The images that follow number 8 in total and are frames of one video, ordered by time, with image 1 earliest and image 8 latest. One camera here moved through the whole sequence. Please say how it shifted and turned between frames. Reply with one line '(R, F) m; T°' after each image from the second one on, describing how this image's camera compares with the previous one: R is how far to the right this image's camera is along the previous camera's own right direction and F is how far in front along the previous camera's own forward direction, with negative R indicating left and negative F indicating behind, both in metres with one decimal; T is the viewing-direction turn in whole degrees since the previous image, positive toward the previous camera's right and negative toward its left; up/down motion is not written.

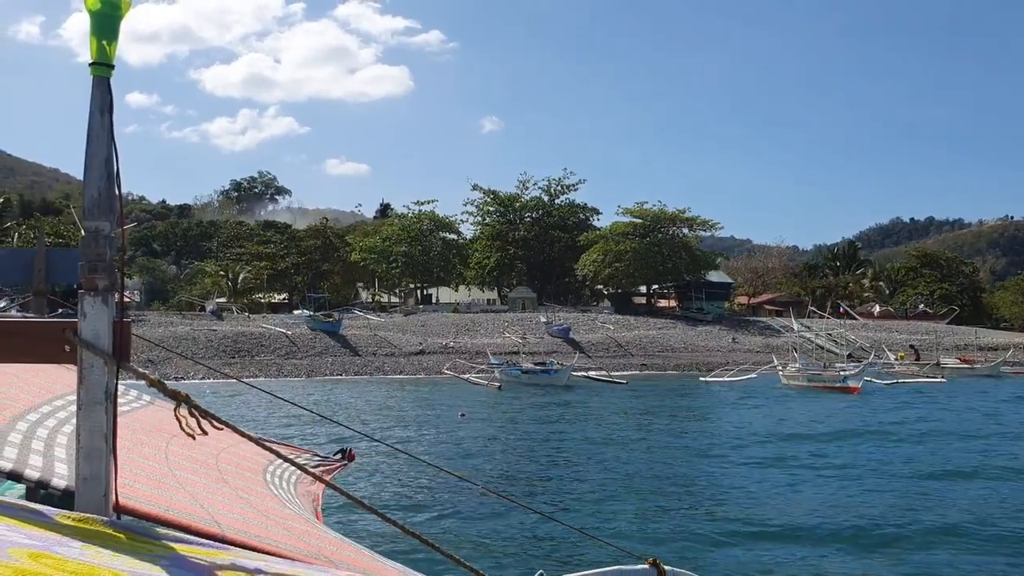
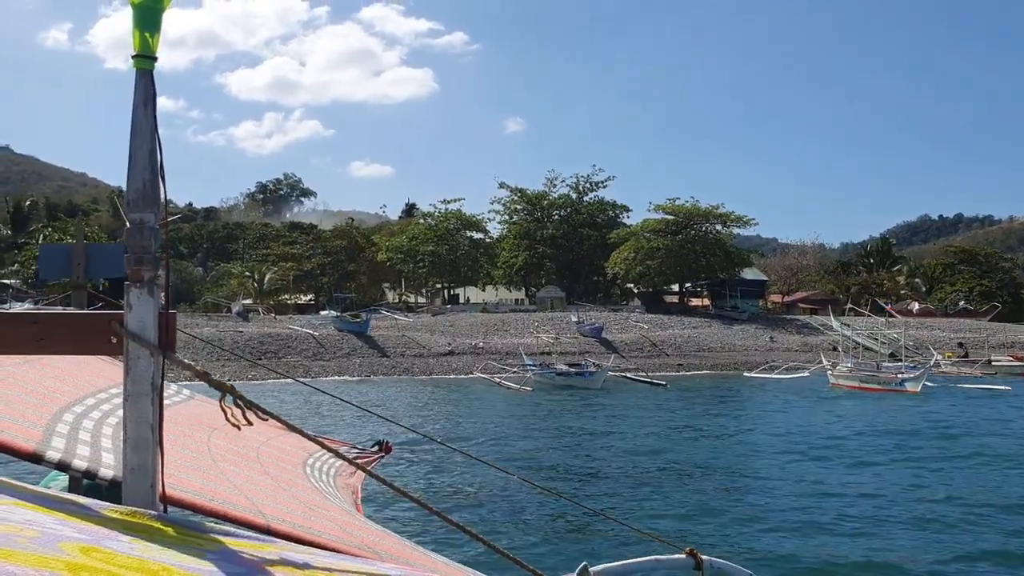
(-0.3, +1.0) m; -2°
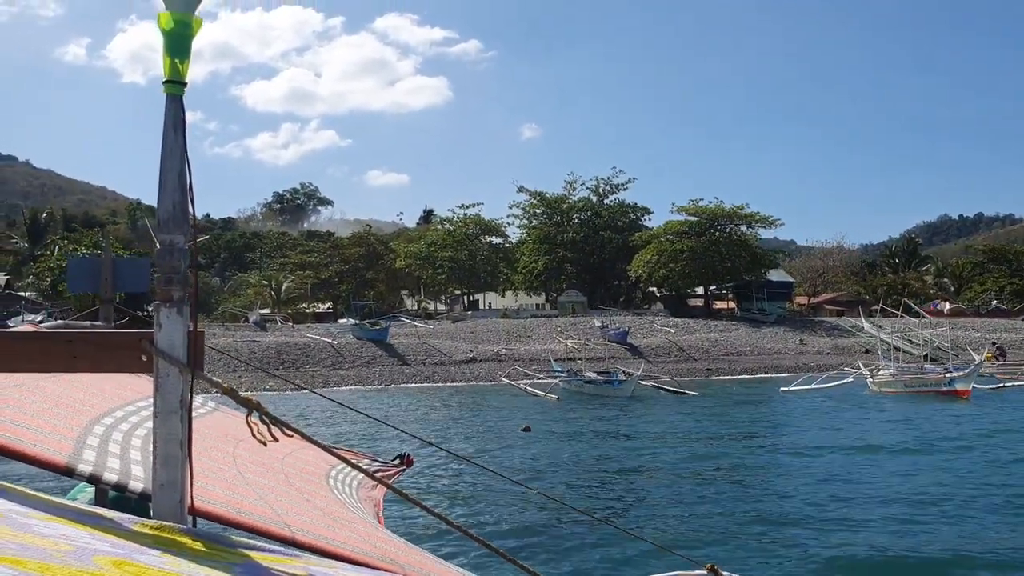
(-0.2, +0.9) m; -1°
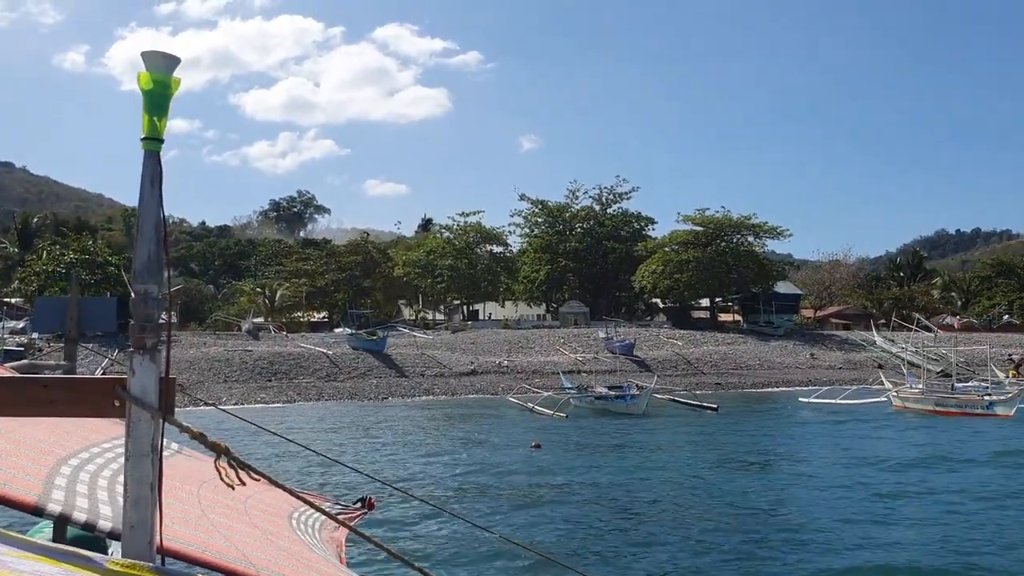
(-0.2, +1.3) m; 0°
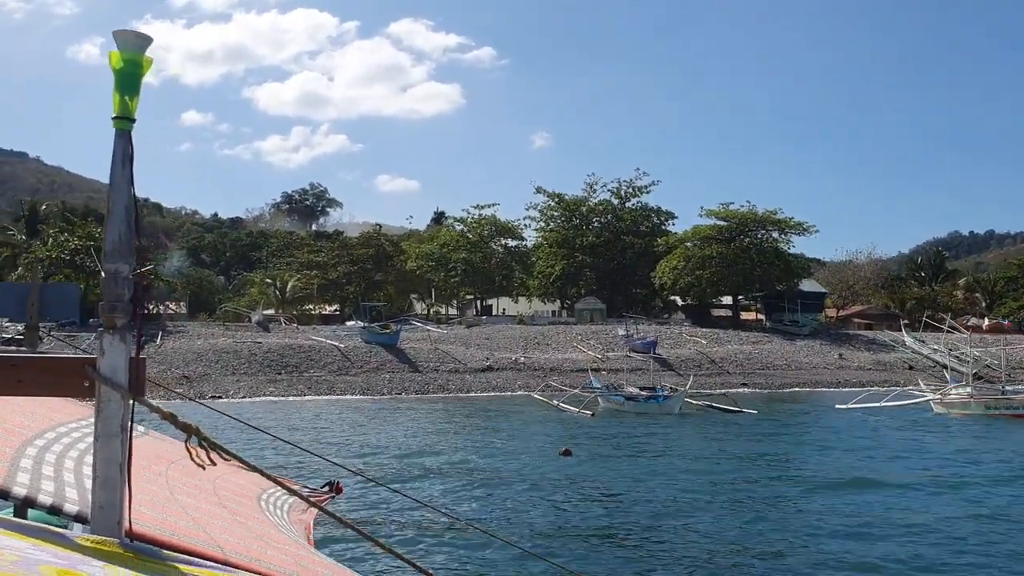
(-0.3, +1.3) m; -1°
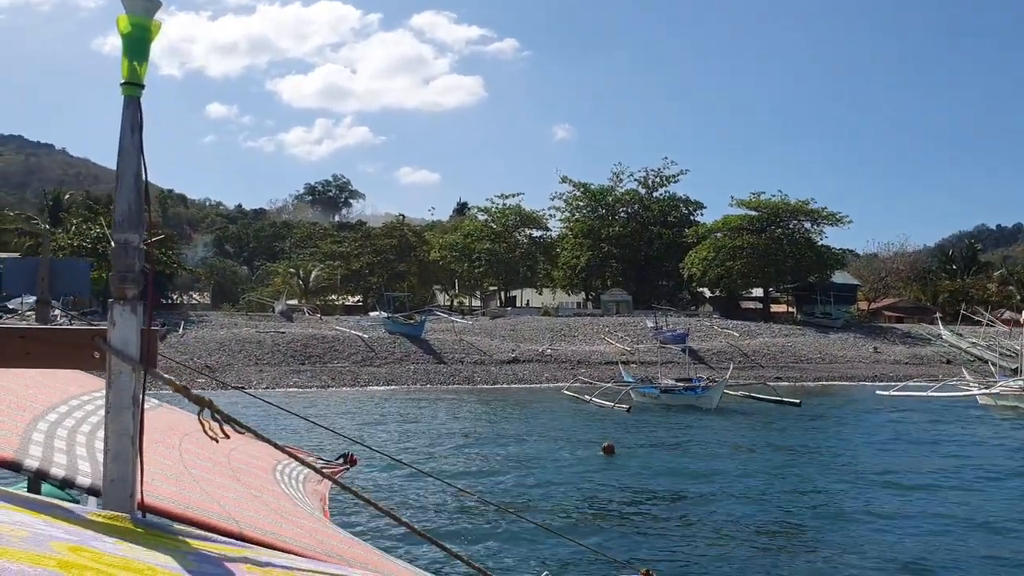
(-0.2, +0.7) m; -1°
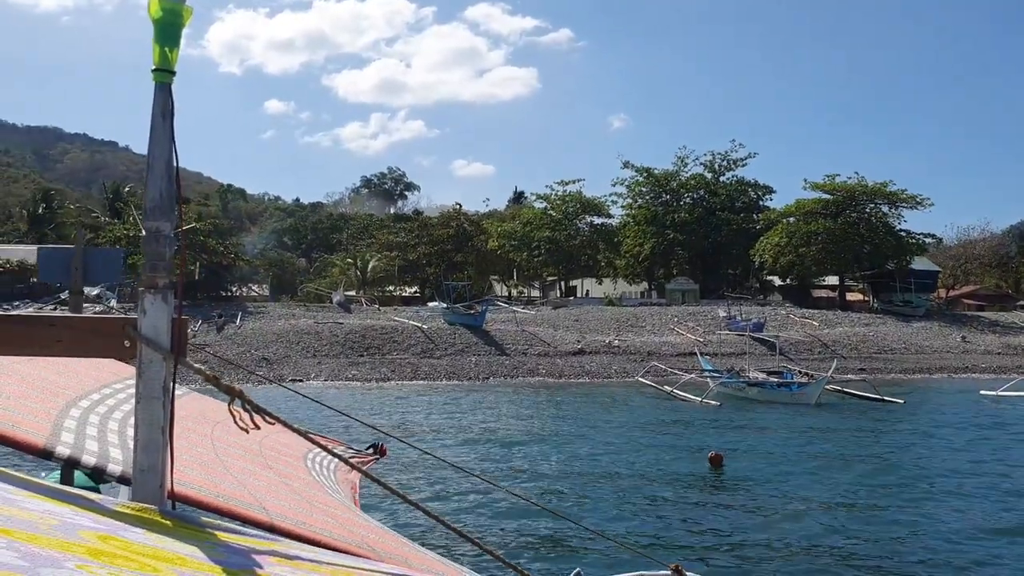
(-0.4, +1.4) m; -4°
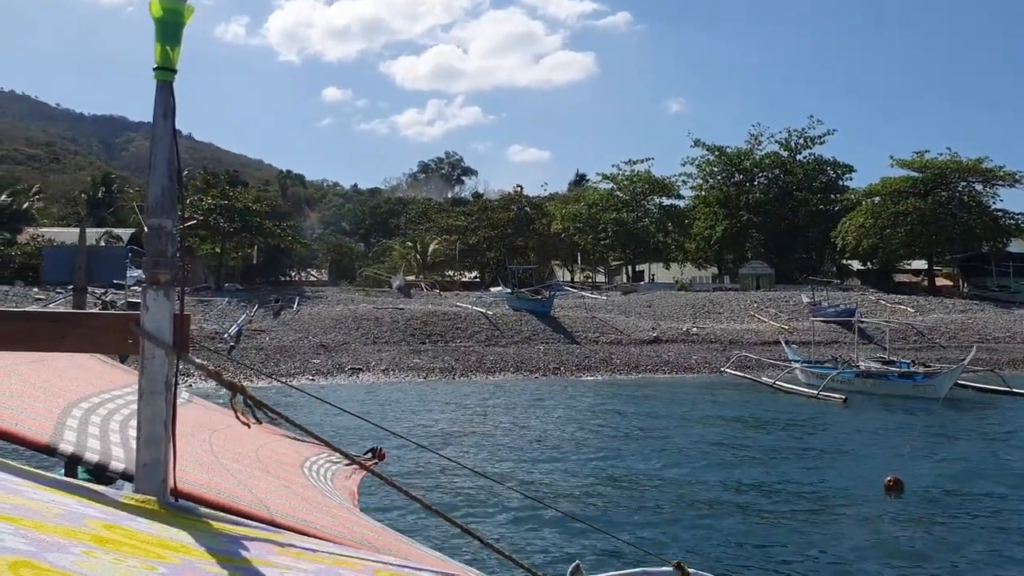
(-0.5, +1.7) m; -4°
